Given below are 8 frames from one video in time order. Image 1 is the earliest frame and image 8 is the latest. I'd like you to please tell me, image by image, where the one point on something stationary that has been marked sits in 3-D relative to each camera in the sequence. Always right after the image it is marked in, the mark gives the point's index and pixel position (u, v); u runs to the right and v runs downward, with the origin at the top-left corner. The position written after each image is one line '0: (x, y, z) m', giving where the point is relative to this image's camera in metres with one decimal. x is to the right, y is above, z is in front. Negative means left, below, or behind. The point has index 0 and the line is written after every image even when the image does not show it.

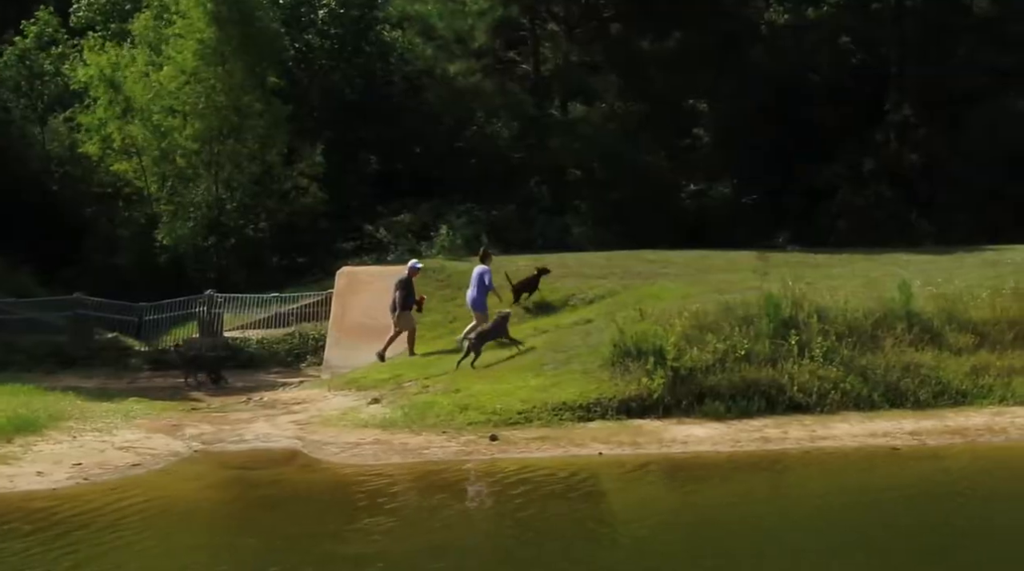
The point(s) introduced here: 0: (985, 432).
0: (+5.3, -1.6, +13.3) m
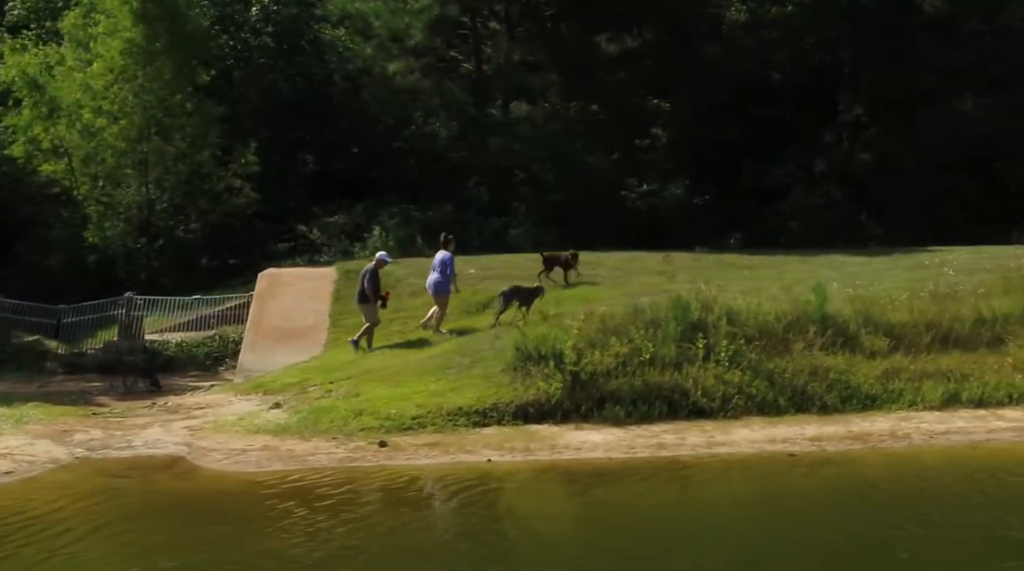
0: (+4.1, -1.7, +13.0) m
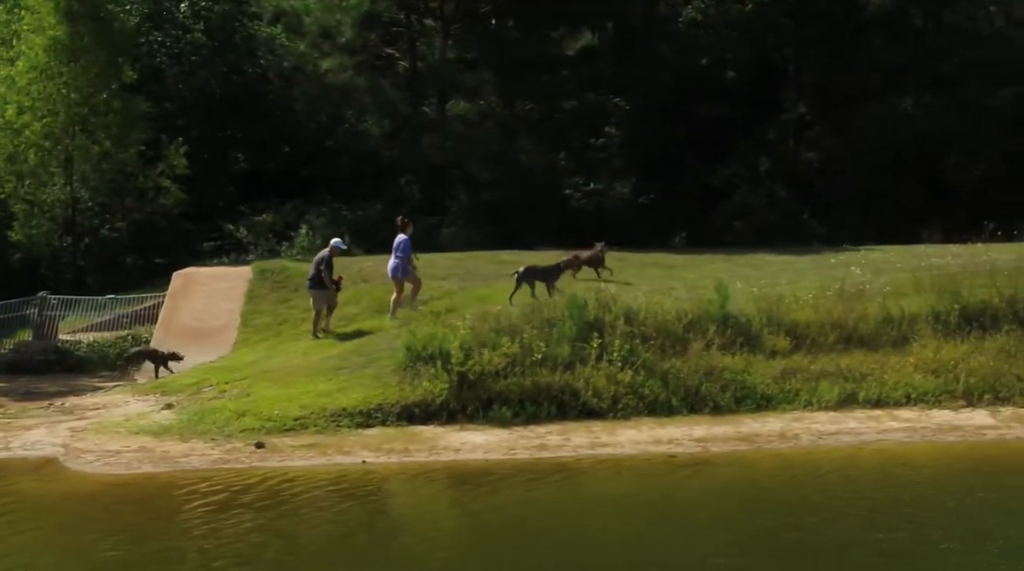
0: (+2.8, -1.7, +12.8) m
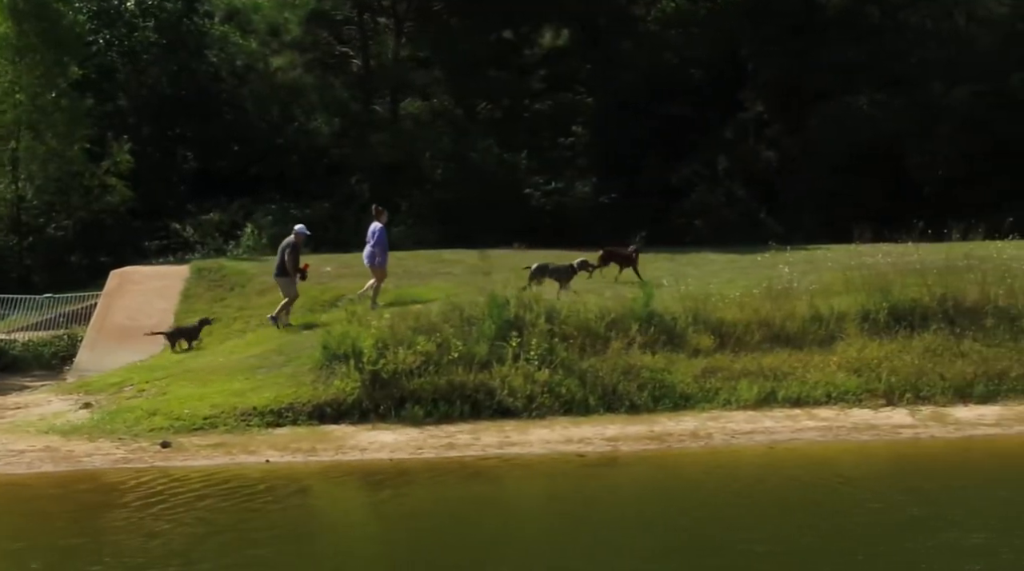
0: (+1.9, -1.6, +12.7) m
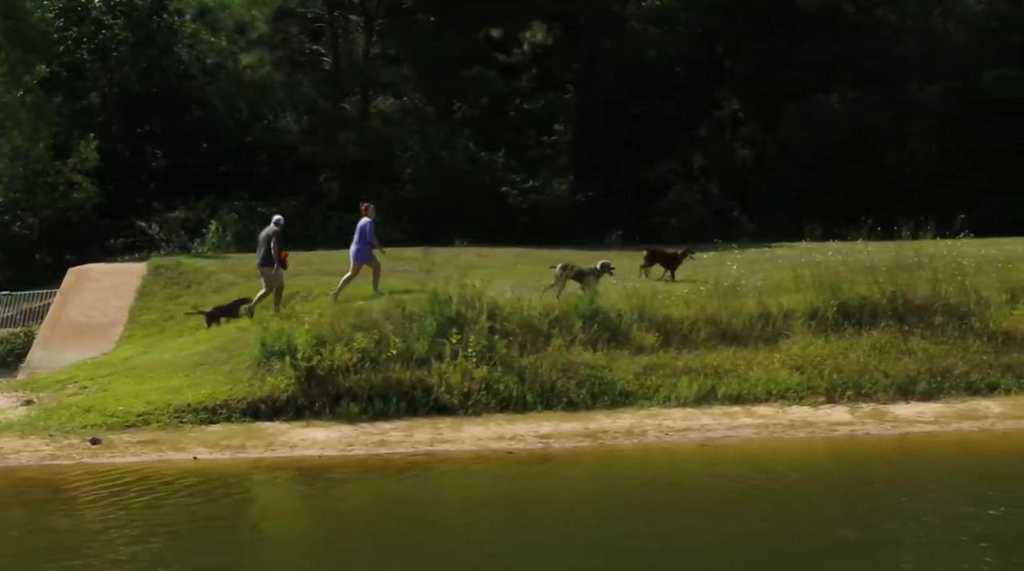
0: (+1.2, -1.6, +12.7) m
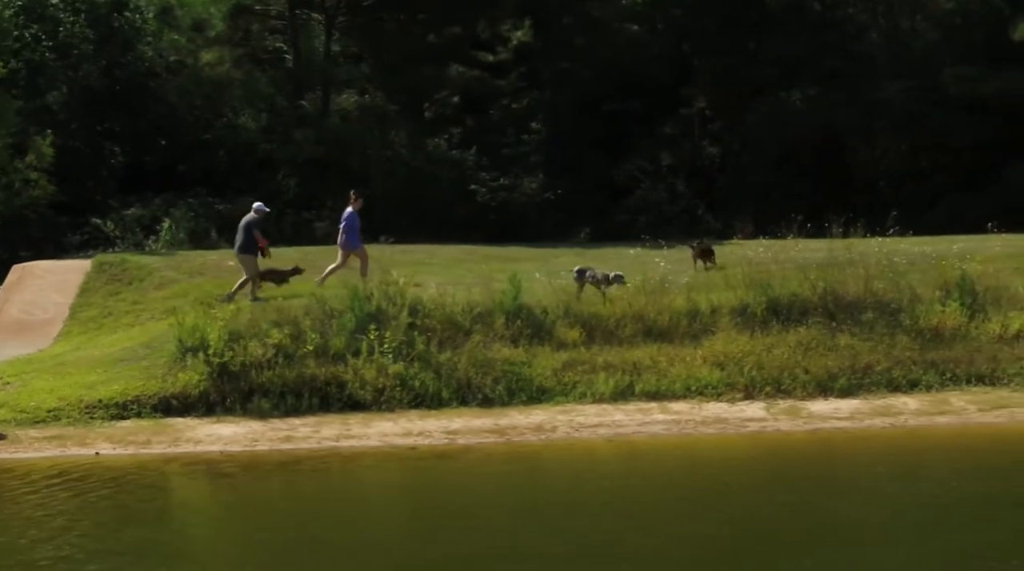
0: (+0.2, -1.6, +12.7) m
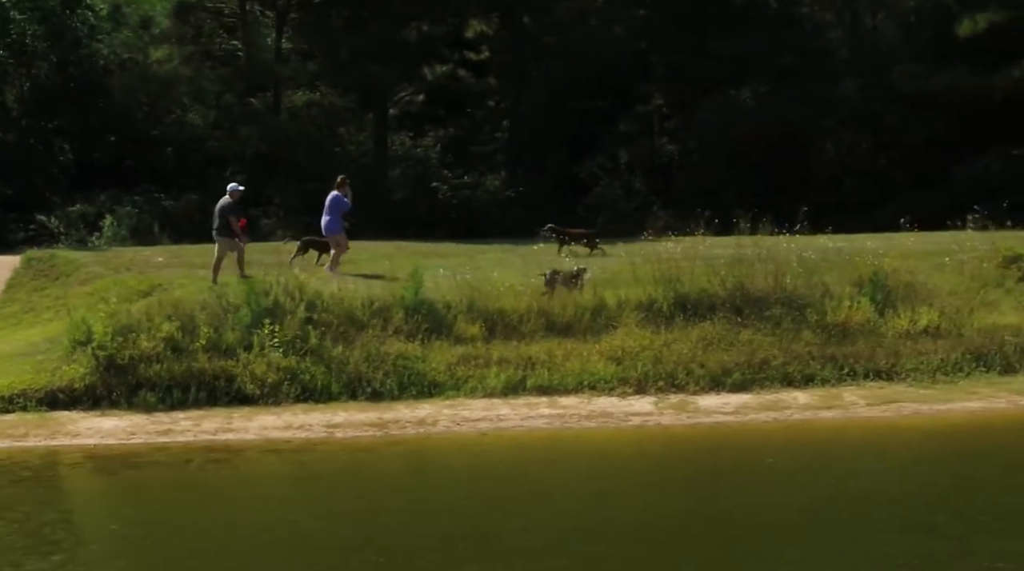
0: (-1.1, -1.5, +12.7) m
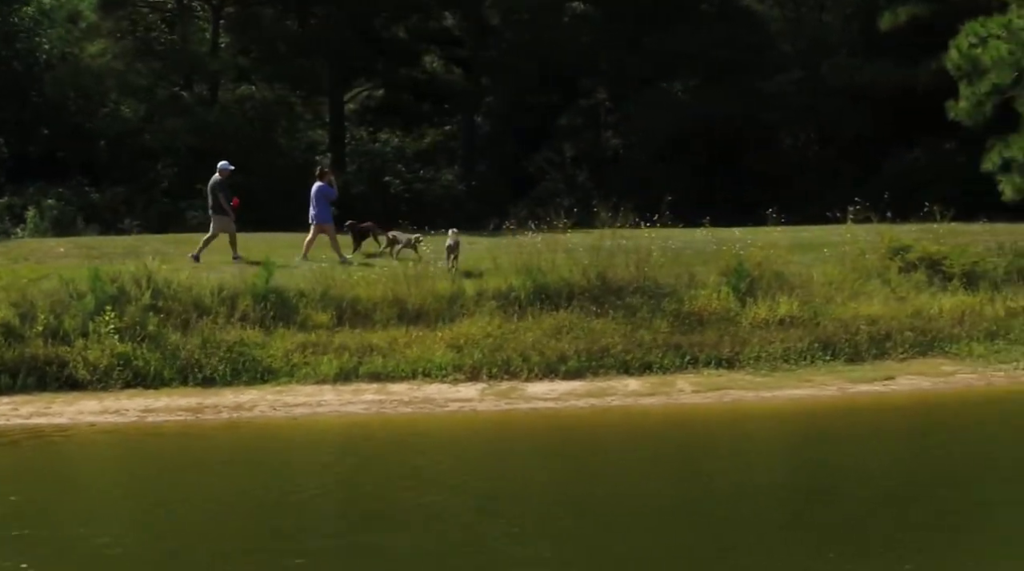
0: (-3.0, -1.3, +12.7) m
